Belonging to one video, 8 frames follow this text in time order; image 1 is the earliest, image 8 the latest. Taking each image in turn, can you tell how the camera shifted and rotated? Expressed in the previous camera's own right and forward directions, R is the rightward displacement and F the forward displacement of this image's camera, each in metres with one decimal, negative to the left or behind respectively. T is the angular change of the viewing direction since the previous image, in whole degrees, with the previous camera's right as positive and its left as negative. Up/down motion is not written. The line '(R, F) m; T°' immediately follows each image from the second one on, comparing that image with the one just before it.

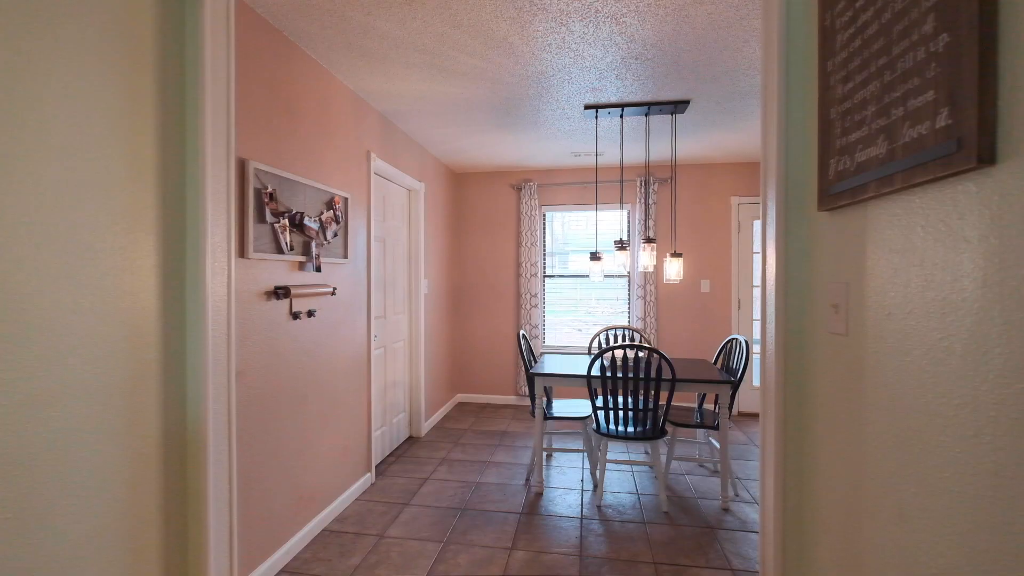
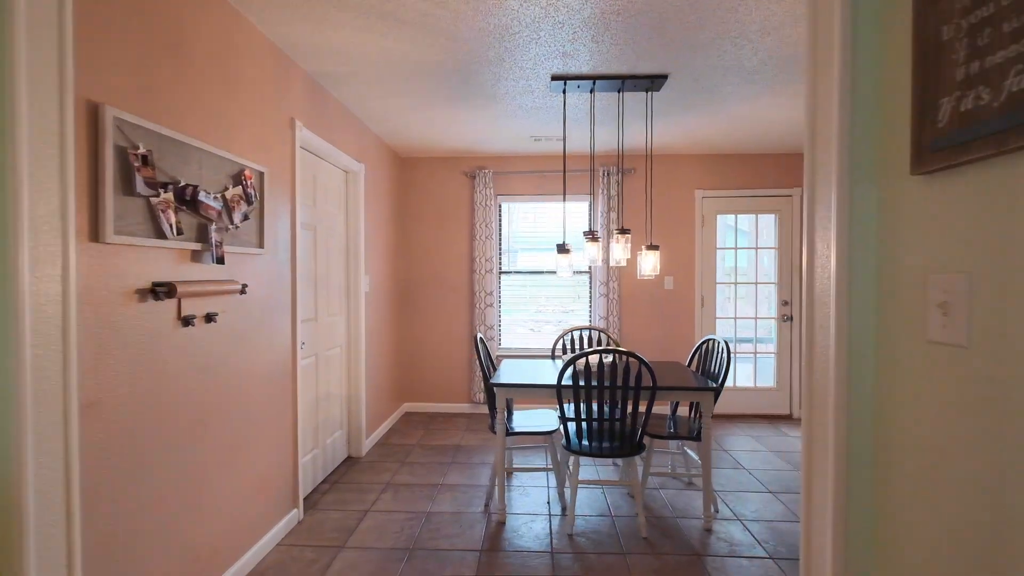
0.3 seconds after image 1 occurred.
(-0.1, +0.4) m; +7°
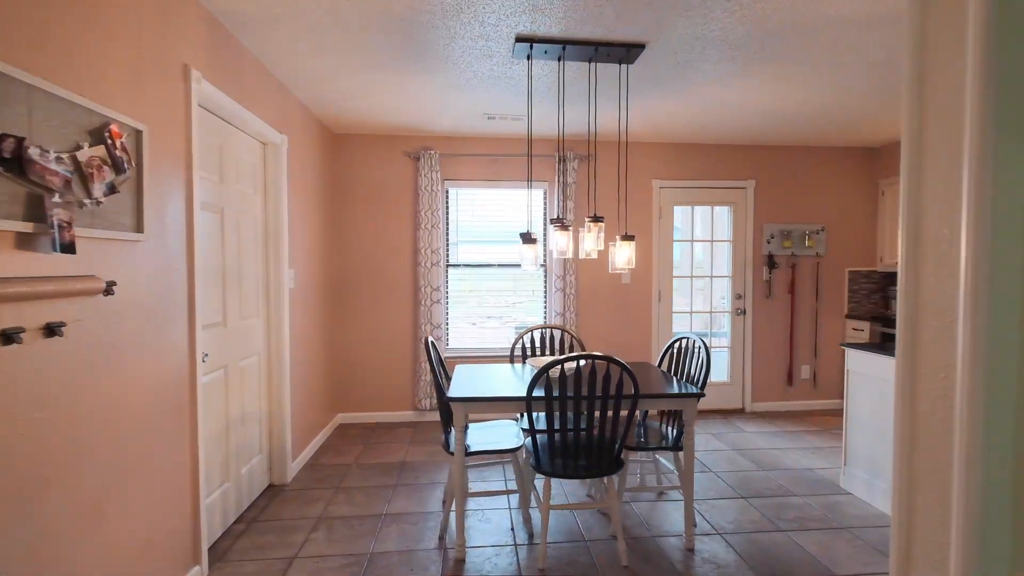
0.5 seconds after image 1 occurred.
(-0.1, +0.4) m; +8°
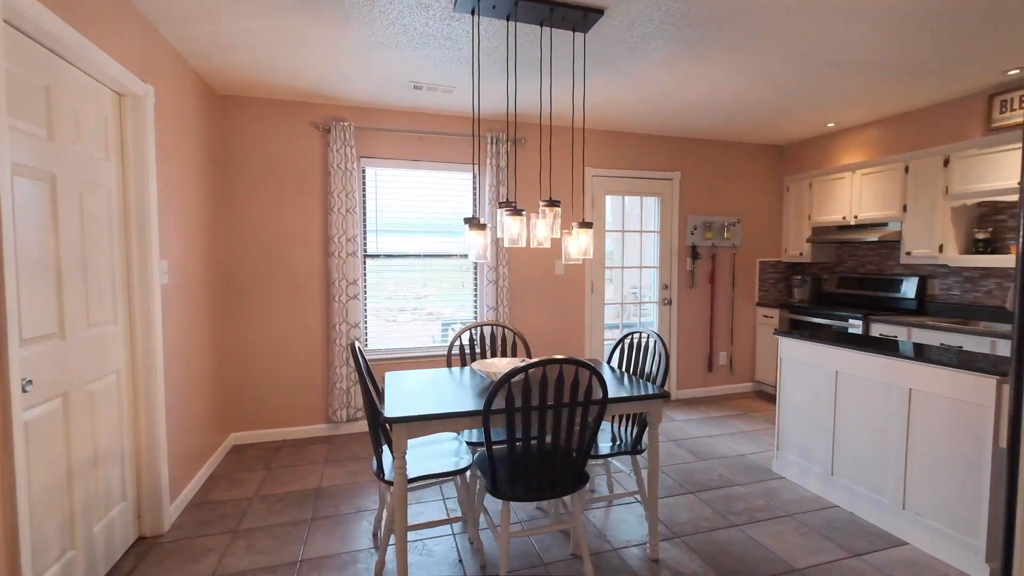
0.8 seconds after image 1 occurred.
(-0.2, +0.3) m; +12°
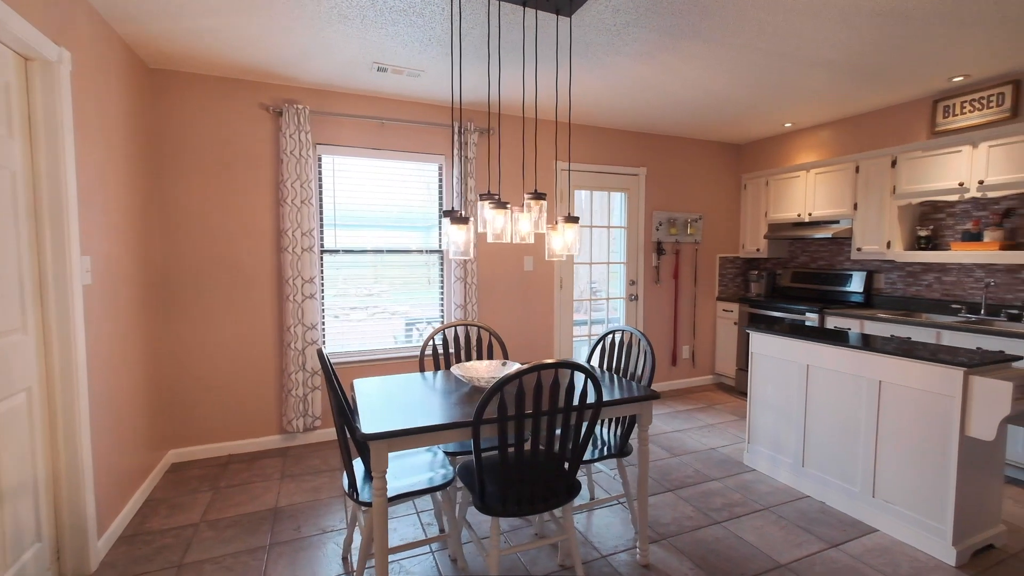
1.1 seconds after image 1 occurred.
(-0.1, +0.2) m; +6°
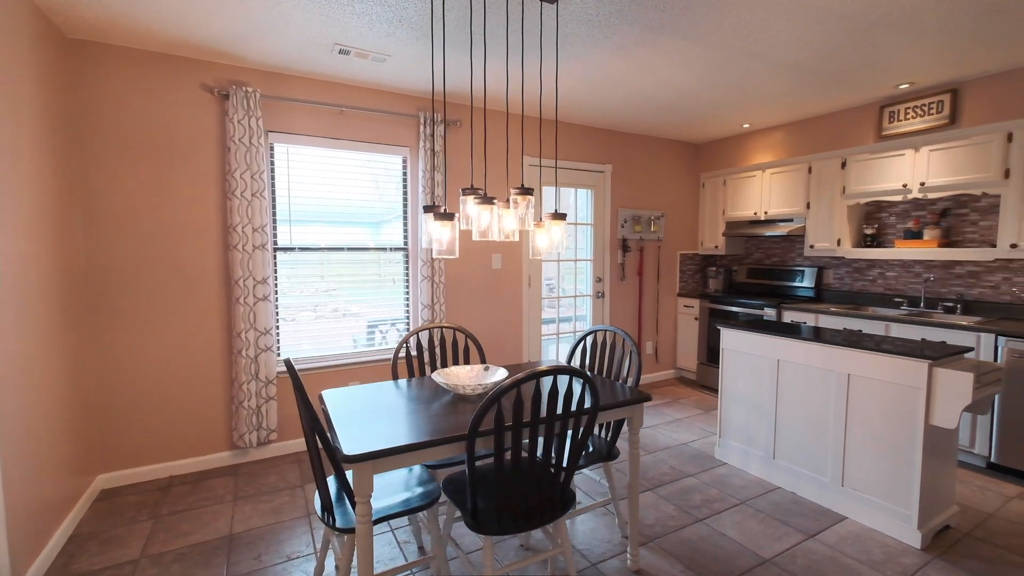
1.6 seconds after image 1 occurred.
(-0.1, +0.1) m; +6°
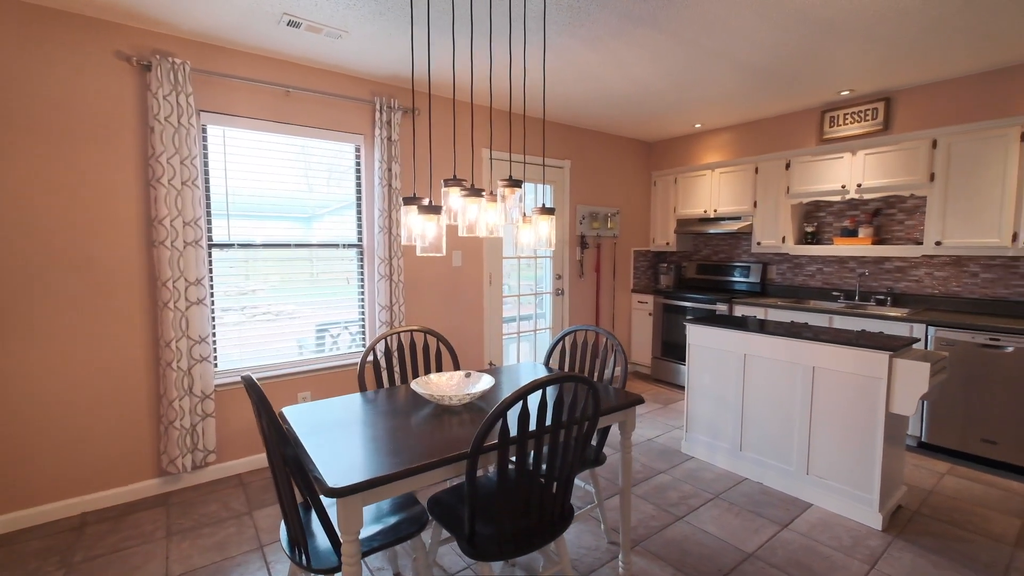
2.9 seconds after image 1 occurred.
(-0.2, +0.2) m; +8°
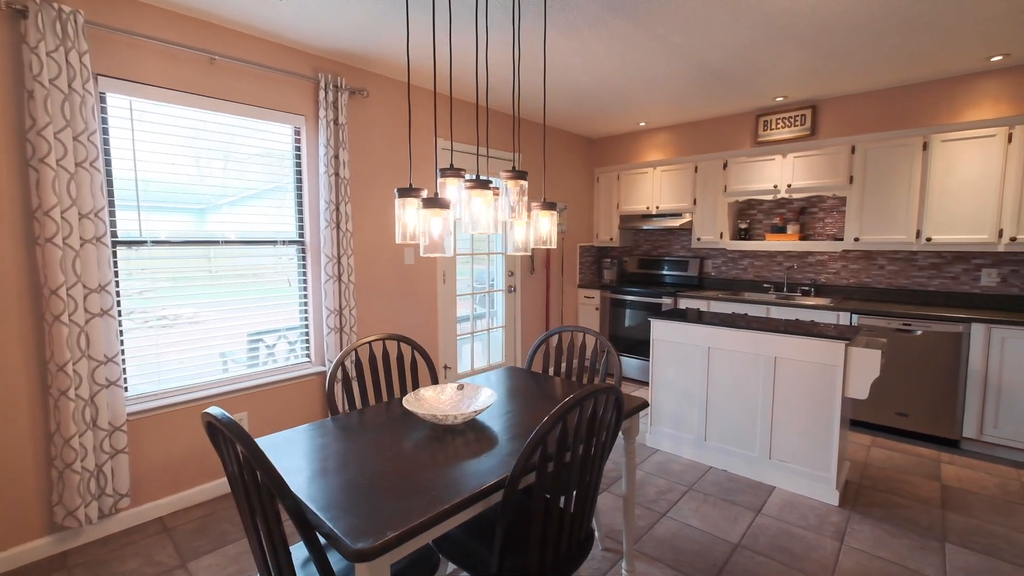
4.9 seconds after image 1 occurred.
(-0.3, +0.2) m; +10°
